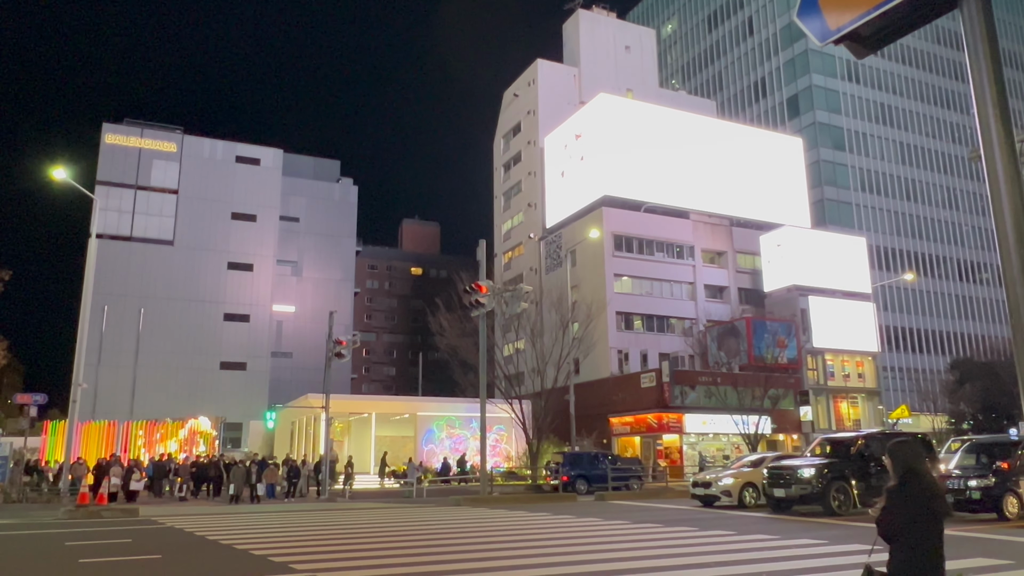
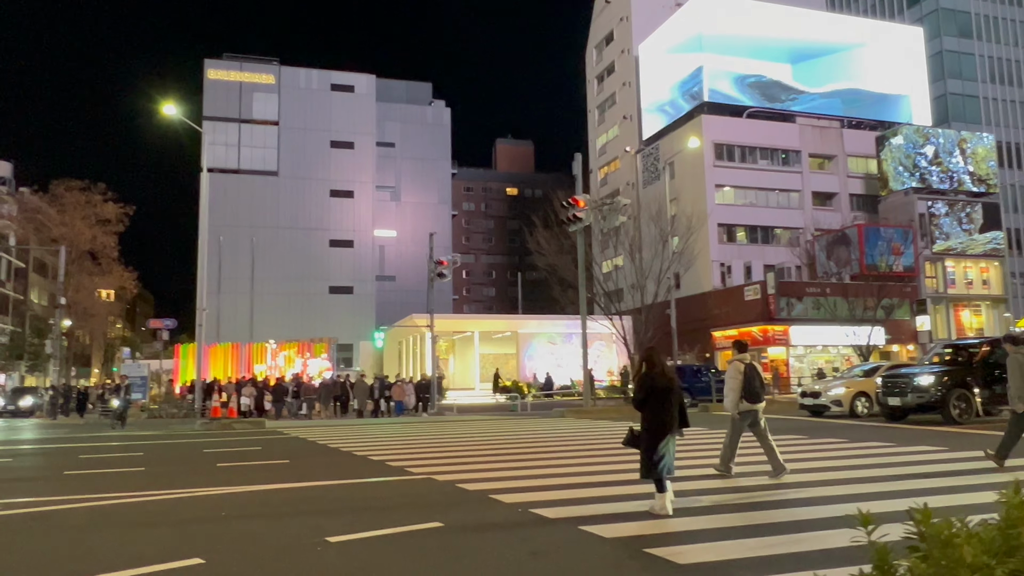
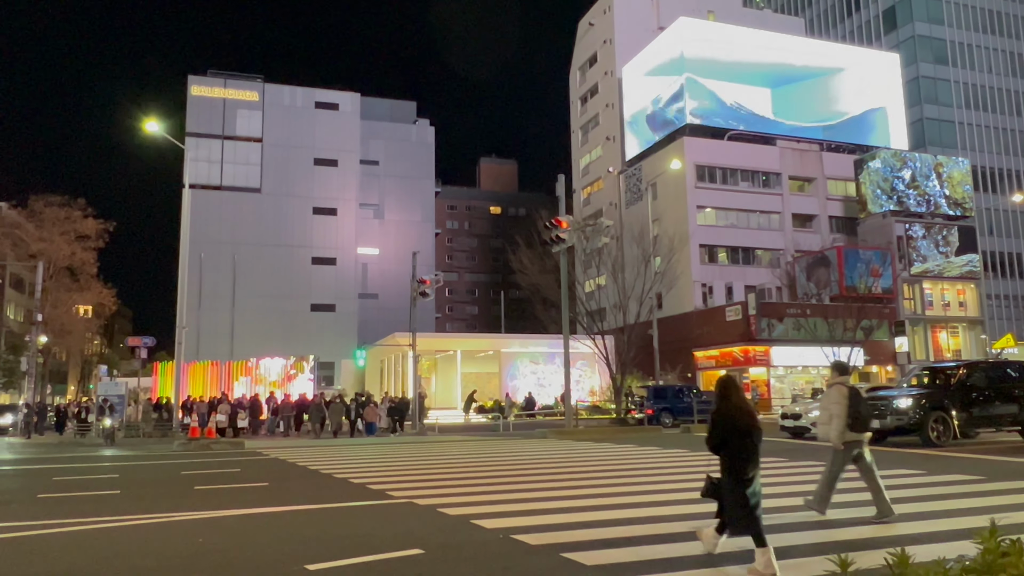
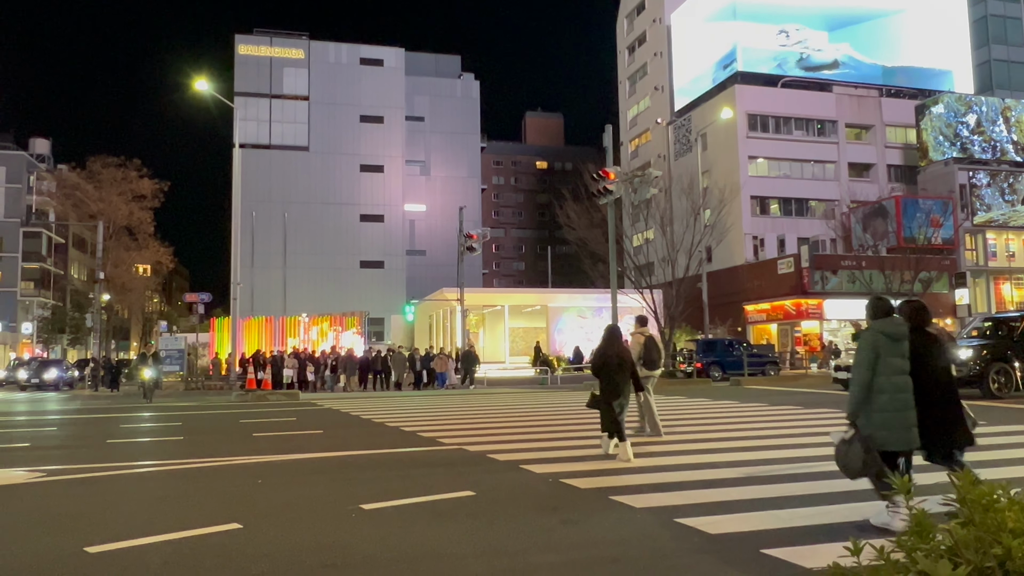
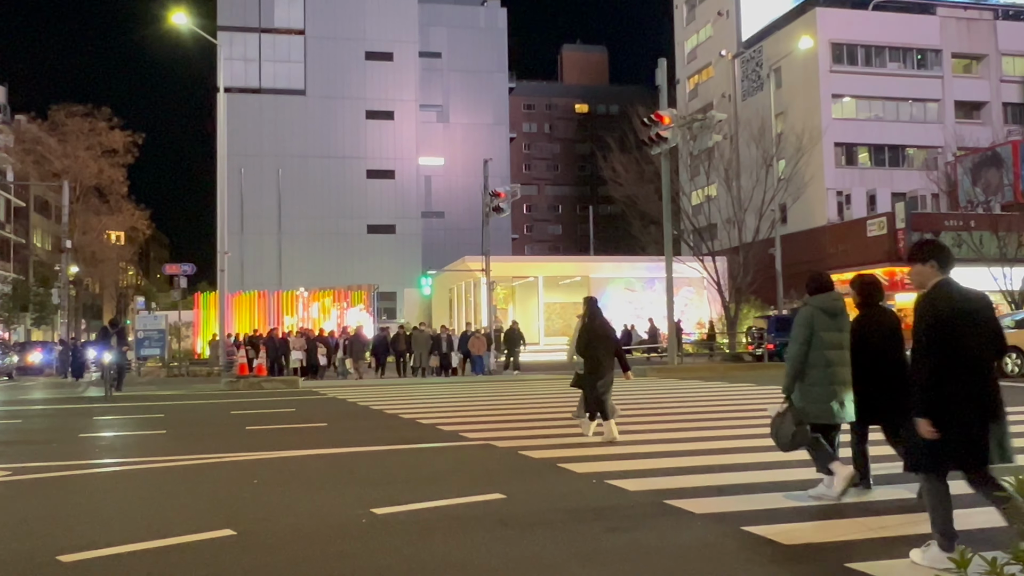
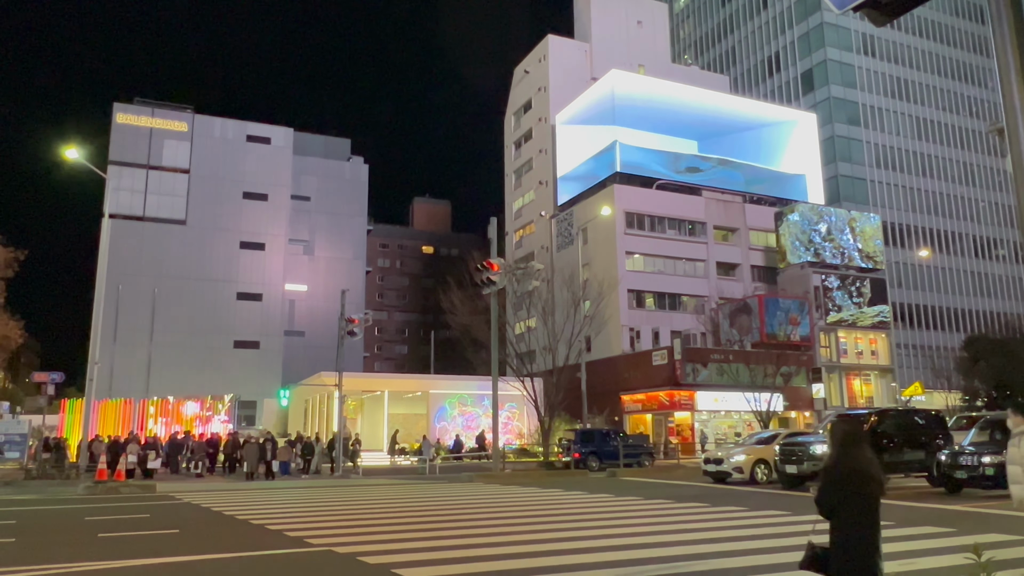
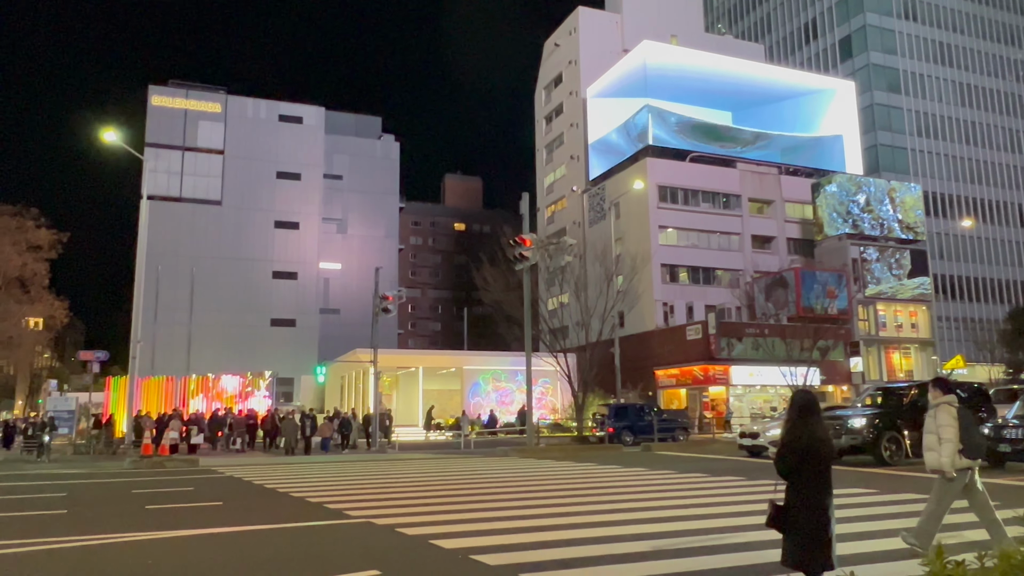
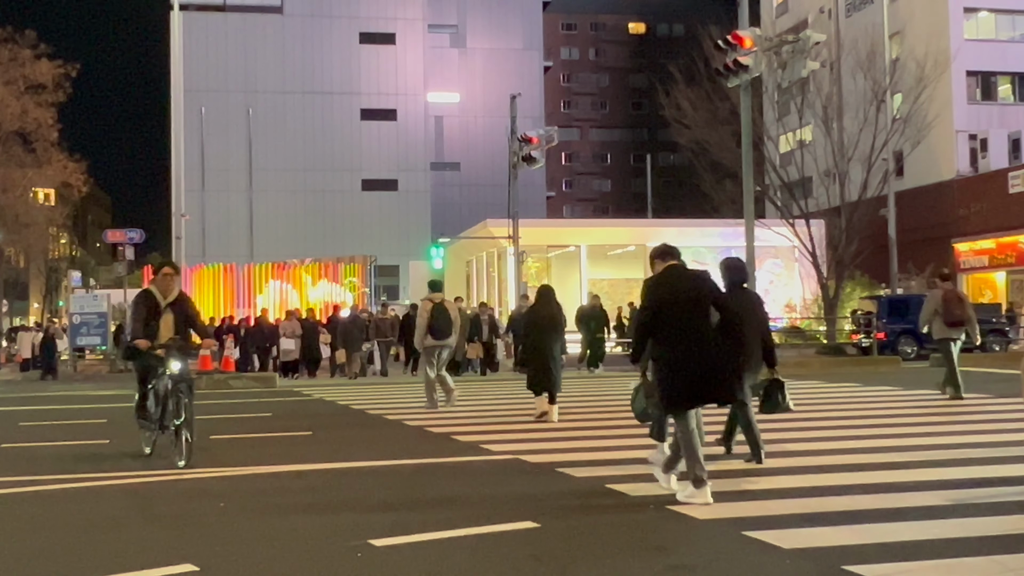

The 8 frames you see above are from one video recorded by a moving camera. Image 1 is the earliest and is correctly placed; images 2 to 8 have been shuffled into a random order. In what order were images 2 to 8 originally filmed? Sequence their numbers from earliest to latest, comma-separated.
6, 7, 3, 2, 4, 5, 8
